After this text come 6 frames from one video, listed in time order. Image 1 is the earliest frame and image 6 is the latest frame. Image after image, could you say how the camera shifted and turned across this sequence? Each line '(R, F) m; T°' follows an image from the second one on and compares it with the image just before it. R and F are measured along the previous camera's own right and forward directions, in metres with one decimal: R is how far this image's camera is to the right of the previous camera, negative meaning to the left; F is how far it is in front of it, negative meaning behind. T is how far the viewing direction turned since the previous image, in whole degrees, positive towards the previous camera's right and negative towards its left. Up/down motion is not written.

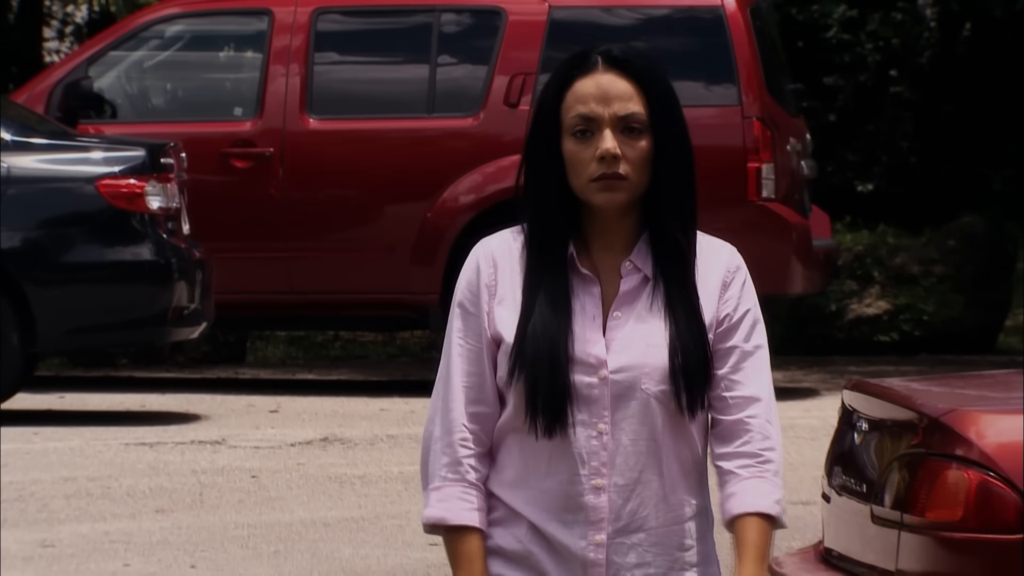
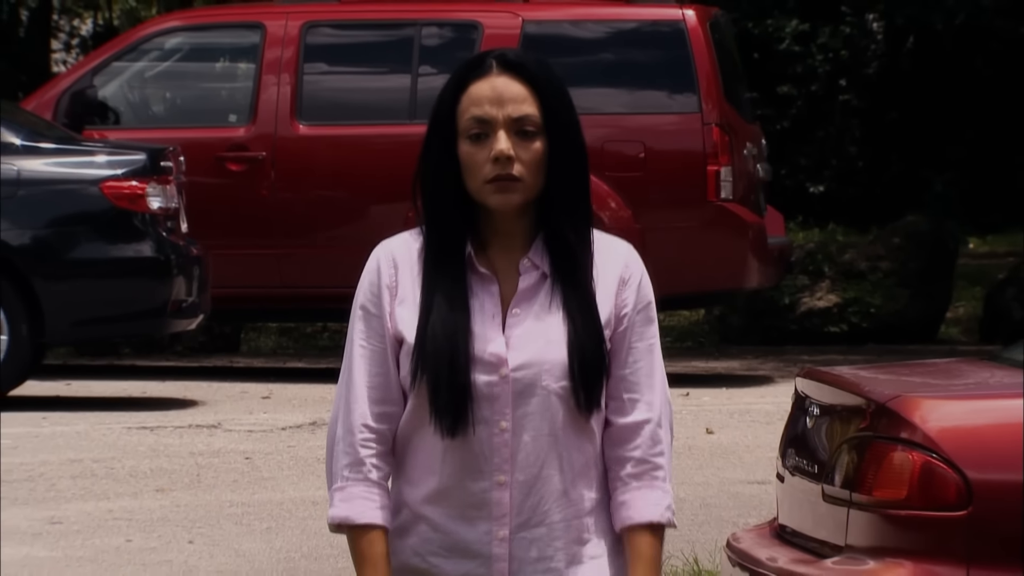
(+0.1, -0.6) m; 0°
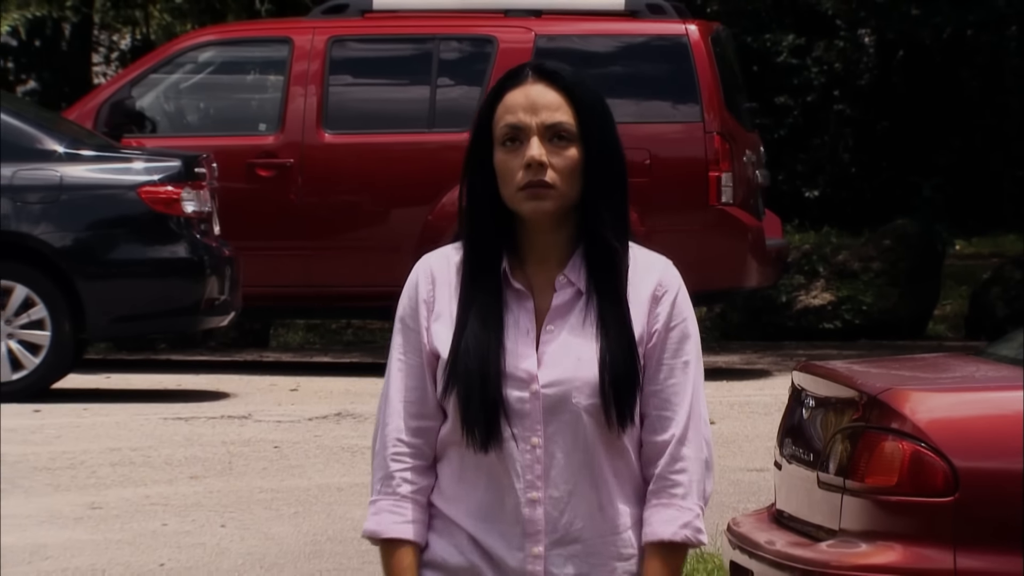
(-0.1, -0.5) m; 0°
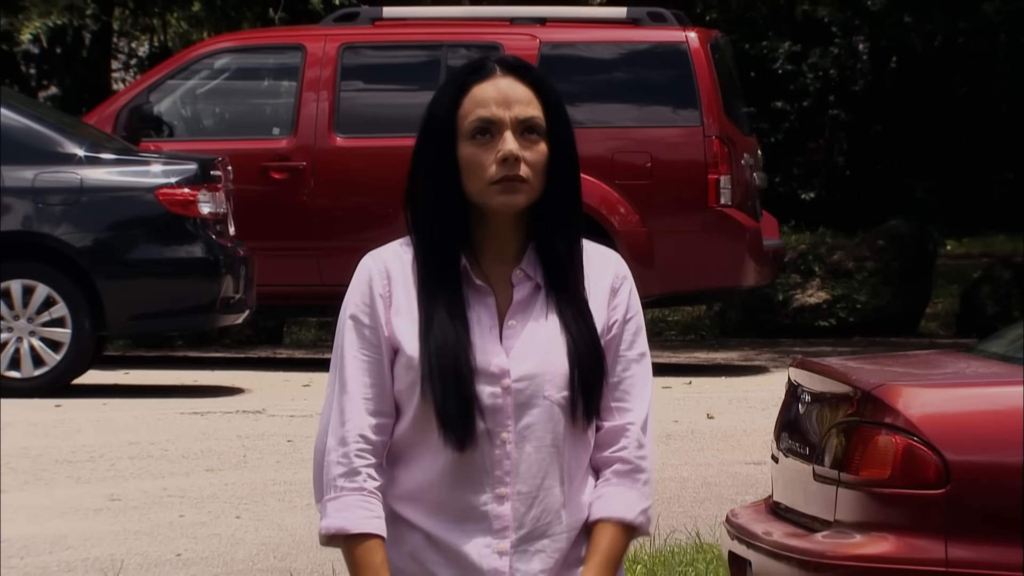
(0.0, -0.3) m; 0°
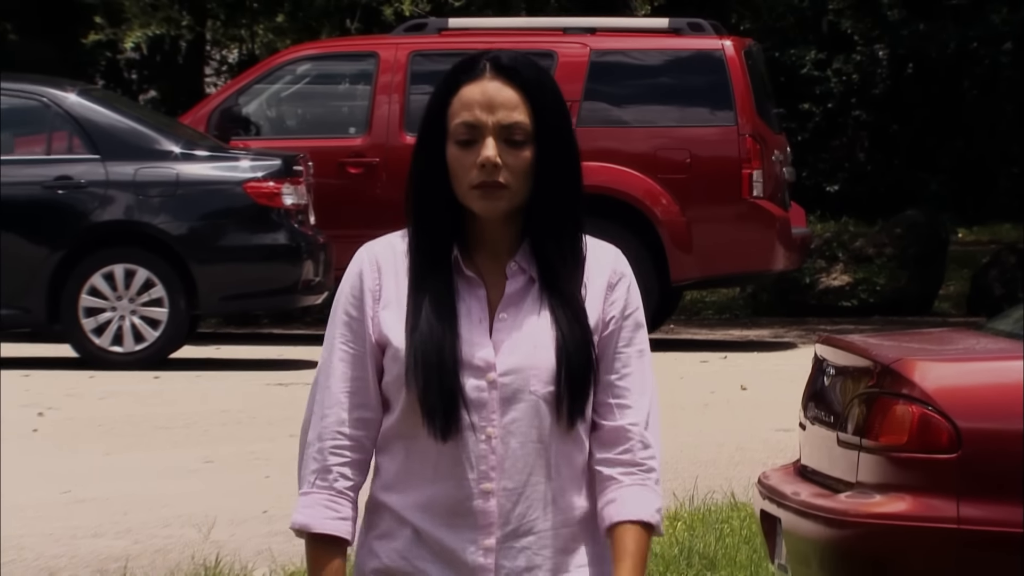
(-0.2, -1.0) m; -1°
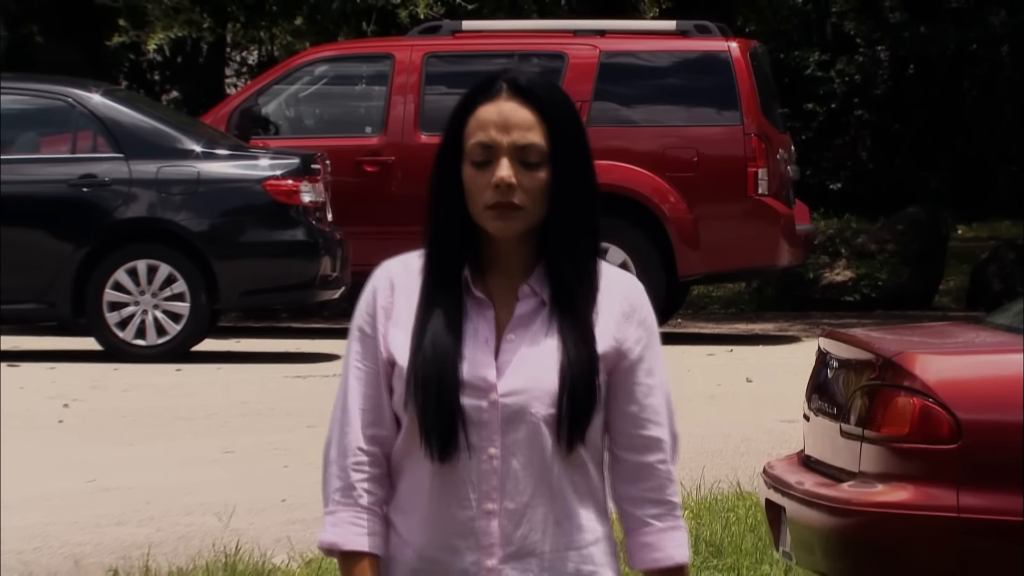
(0.0, -0.3) m; 0°
